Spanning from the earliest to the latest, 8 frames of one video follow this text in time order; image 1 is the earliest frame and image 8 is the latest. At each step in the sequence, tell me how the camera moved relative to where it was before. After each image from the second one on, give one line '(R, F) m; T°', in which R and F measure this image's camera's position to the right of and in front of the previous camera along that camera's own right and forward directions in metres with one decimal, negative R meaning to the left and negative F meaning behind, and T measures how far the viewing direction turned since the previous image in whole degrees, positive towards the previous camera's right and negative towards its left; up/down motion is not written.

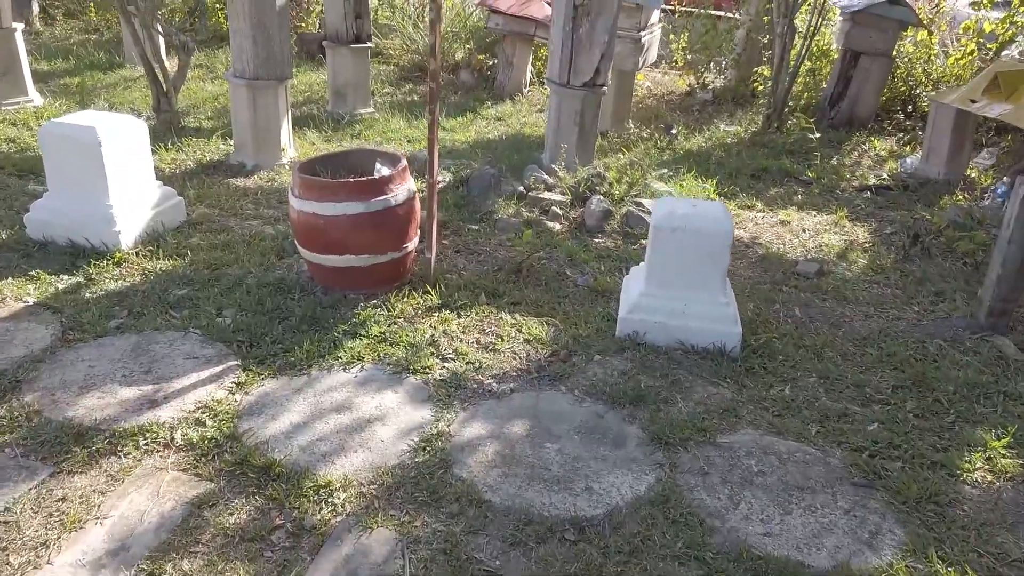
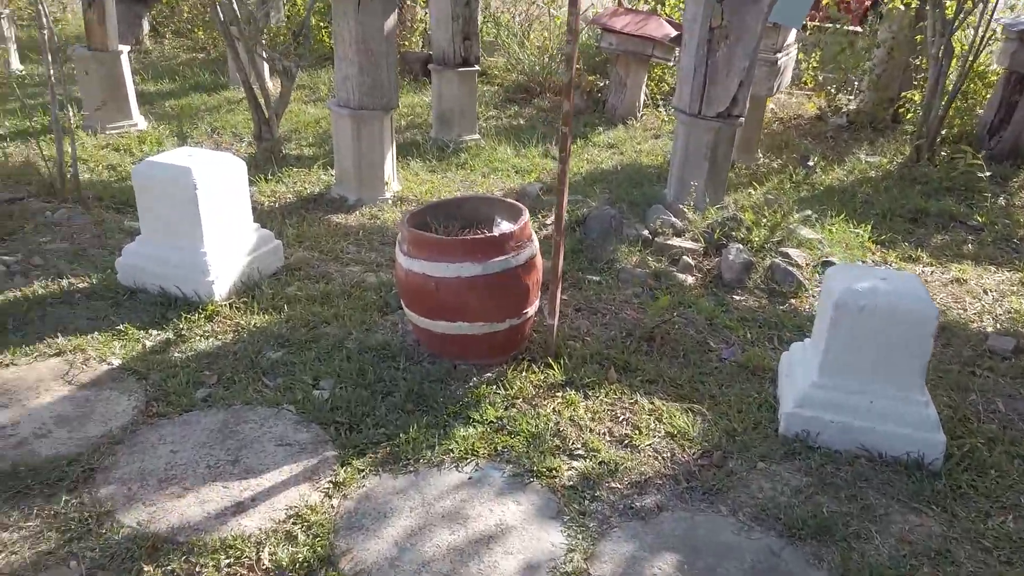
(-0.2, +0.5) m; -6°
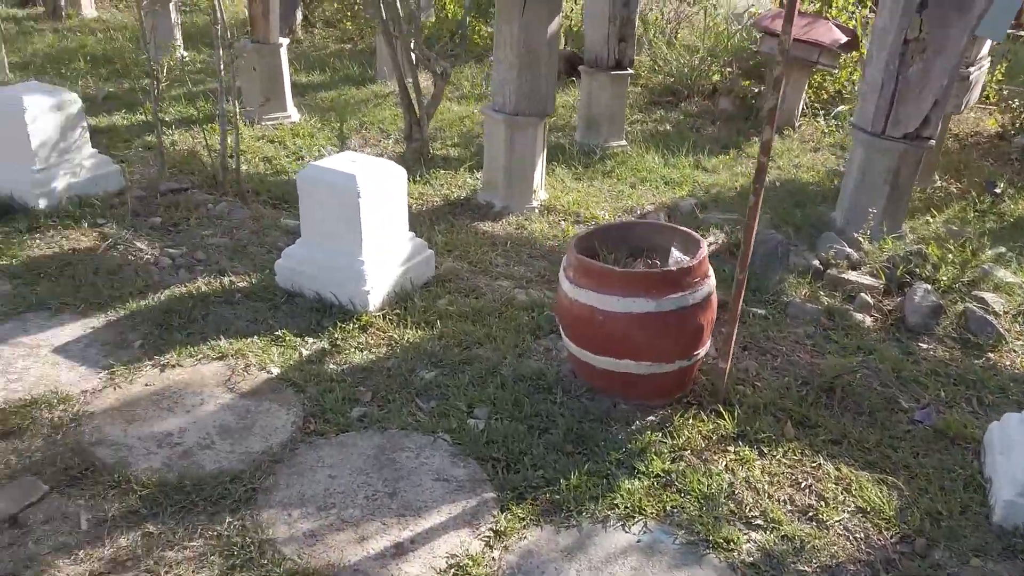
(-0.2, +0.2) m; -8°
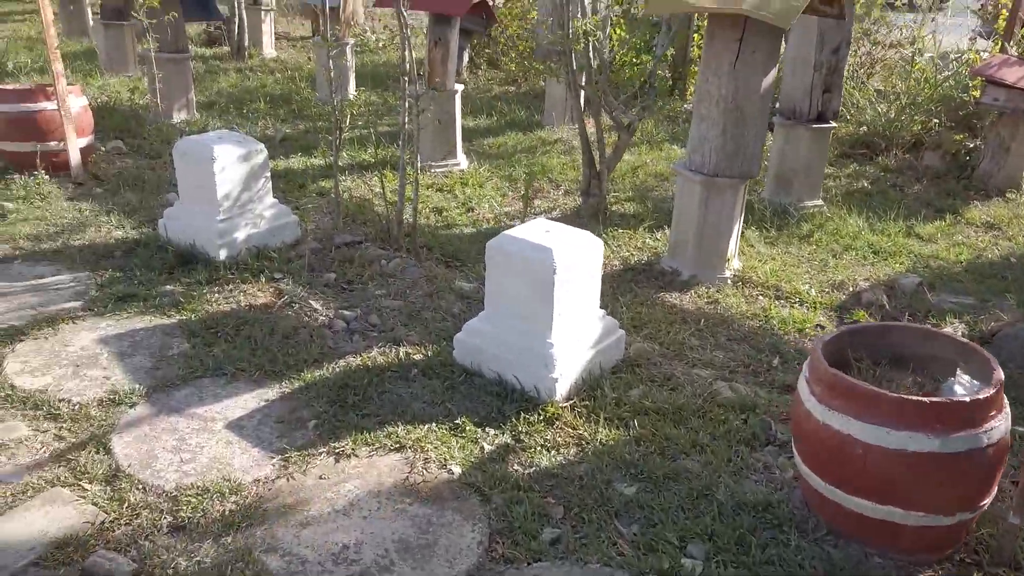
(-0.3, +0.4) m; -10°
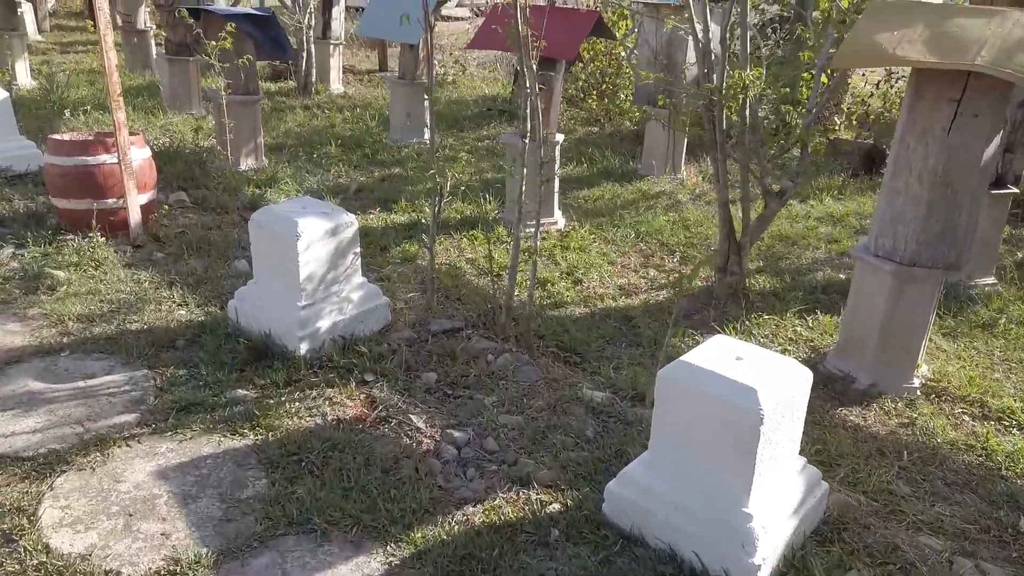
(-0.4, +0.7) m; -3°
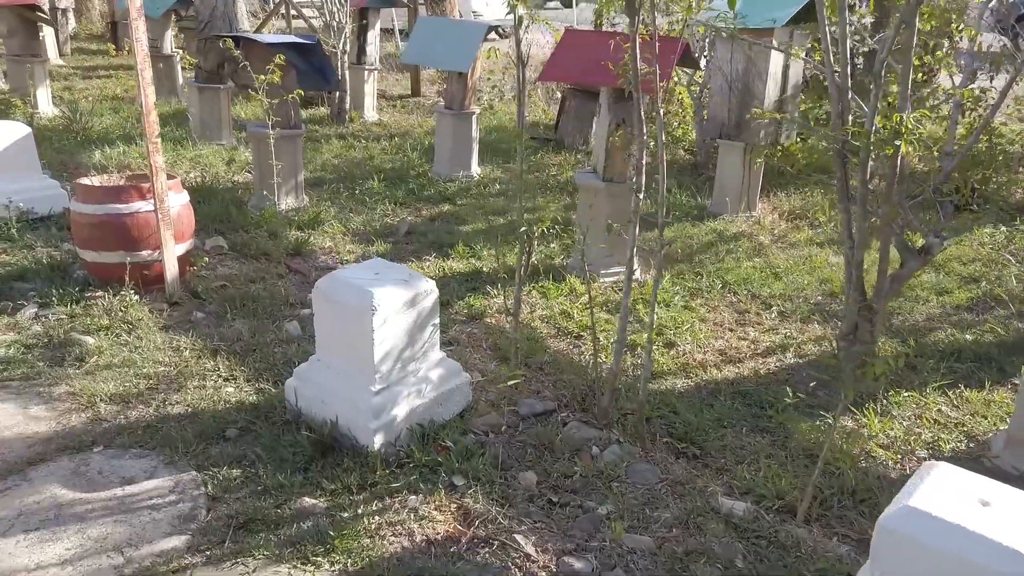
(-0.4, +0.5) m; -1°
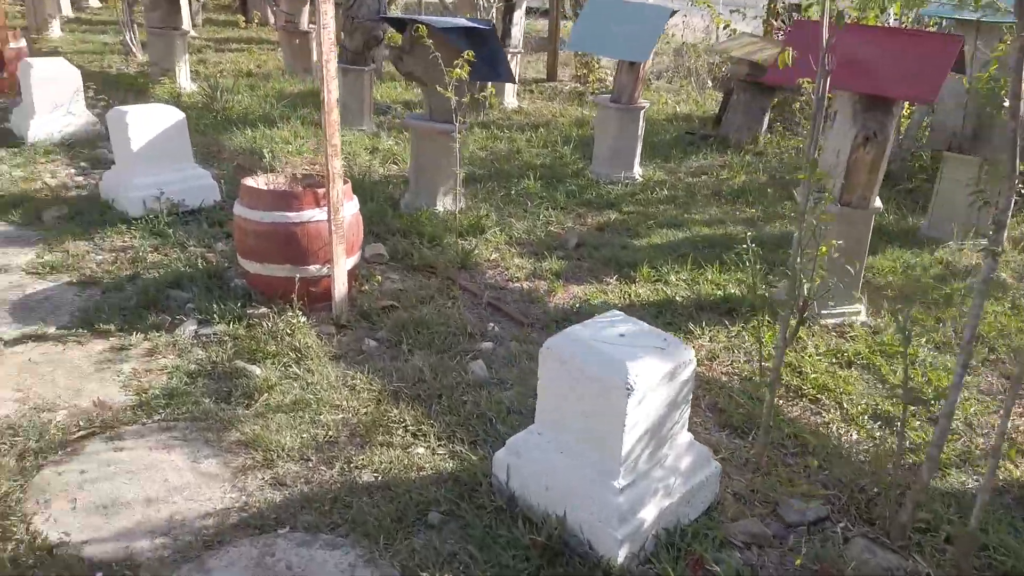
(-0.6, +0.6) m; -6°
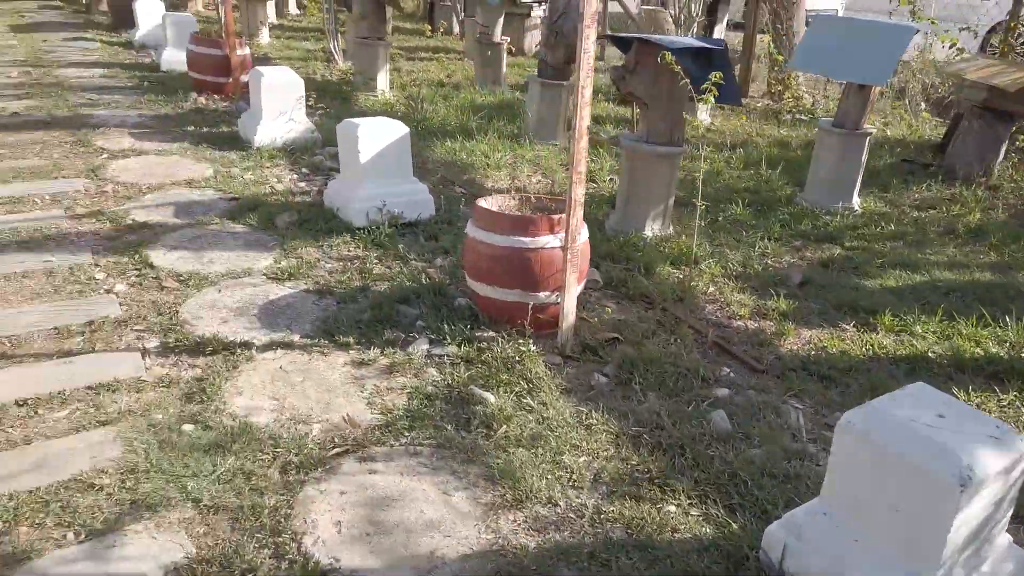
(-0.4, +0.1) m; -10°
